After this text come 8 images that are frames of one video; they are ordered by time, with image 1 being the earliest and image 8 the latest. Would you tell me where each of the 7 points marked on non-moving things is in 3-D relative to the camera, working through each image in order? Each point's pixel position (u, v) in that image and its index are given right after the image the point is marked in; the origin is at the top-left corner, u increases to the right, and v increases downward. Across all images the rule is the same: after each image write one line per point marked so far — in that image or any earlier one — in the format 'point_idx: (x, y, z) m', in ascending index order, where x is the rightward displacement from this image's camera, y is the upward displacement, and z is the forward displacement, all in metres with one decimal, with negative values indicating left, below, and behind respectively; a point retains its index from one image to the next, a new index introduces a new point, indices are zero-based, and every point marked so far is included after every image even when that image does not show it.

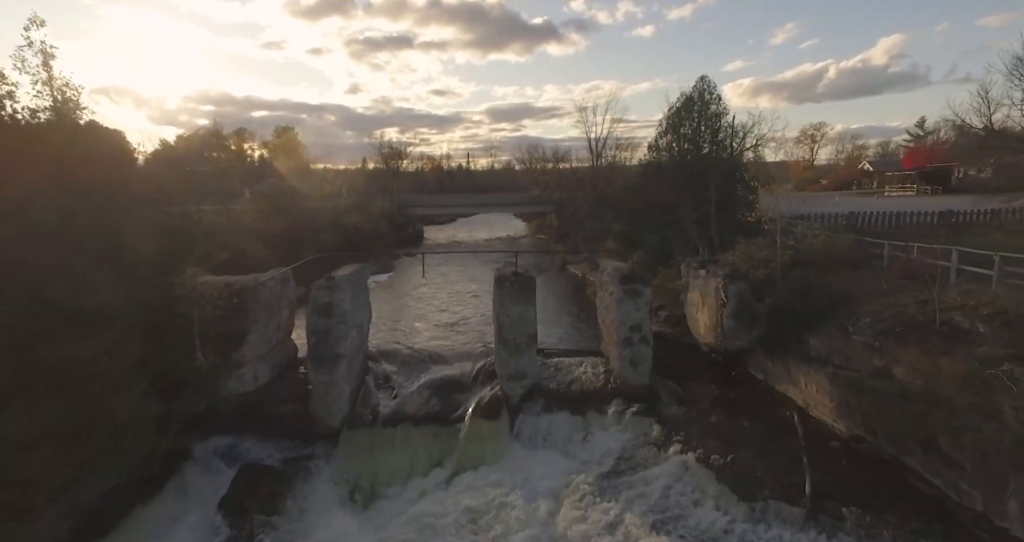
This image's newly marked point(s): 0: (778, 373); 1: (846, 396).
0: (+6.0, -2.3, +10.9) m
1: (+6.0, -2.2, +8.5) m
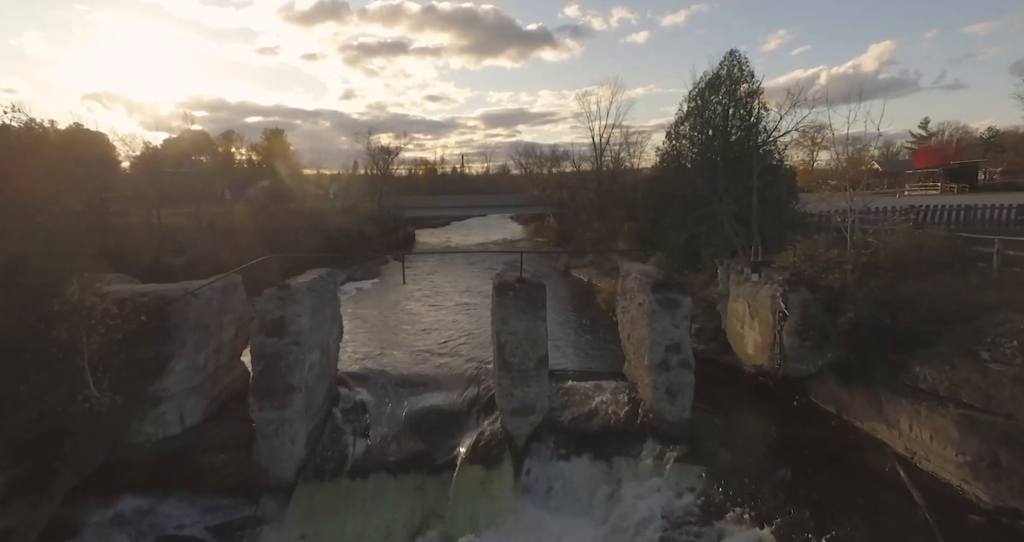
0: (+6.1, -2.4, +8.4) m
1: (+6.1, -2.3, +6.1) m
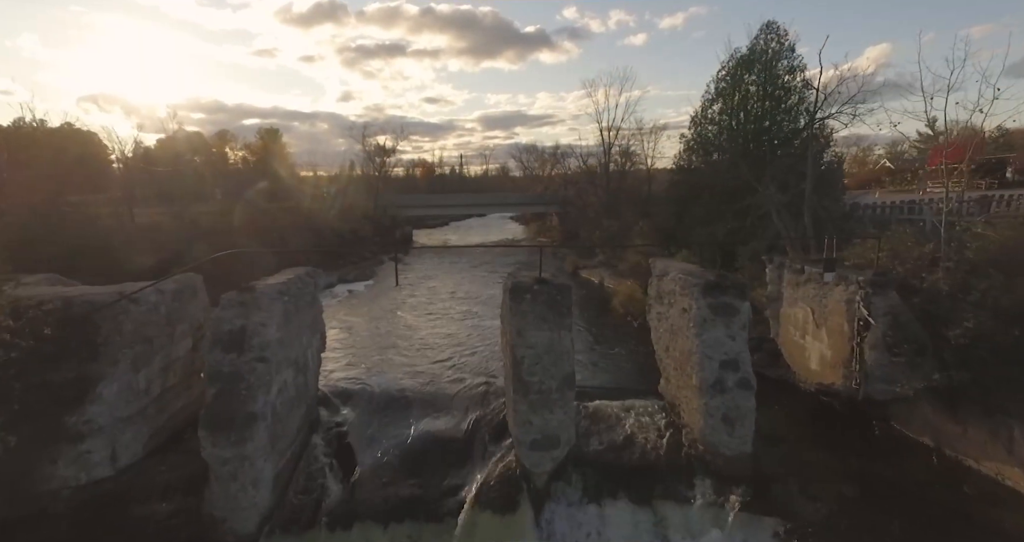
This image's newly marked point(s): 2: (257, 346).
0: (+6.4, -2.4, +6.6) m
1: (+6.4, -2.2, +4.3) m
2: (-3.8, -1.1, +7.2) m
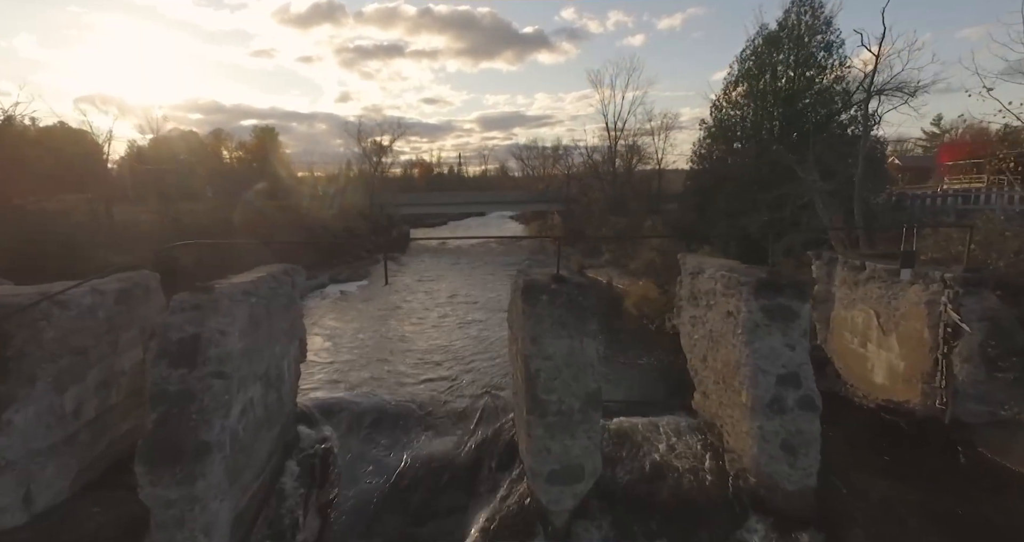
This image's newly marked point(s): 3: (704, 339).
0: (+6.6, -2.3, +5.3) m
1: (+6.6, -2.2, +3.0) m
2: (-3.6, -1.1, +5.8) m
3: (+3.1, -1.1, +7.8) m
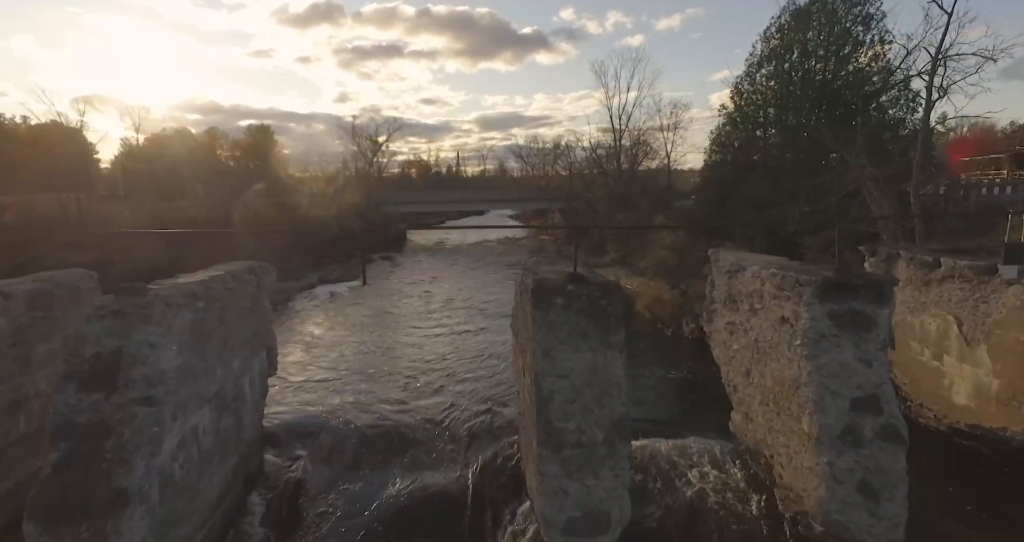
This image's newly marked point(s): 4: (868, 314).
0: (+6.7, -2.3, +4.0) m
1: (+6.7, -2.1, +1.7) m
2: (-3.6, -1.0, +4.6) m
3: (+3.2, -1.1, +6.5) m
4: (+3.8, -0.5, +5.1) m
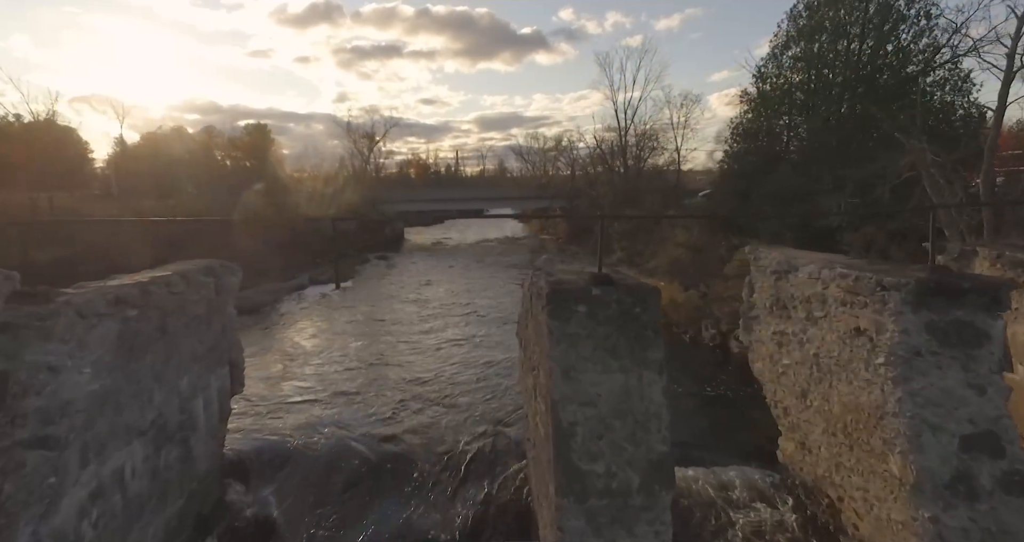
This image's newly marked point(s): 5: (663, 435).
0: (+6.8, -2.3, +2.9) m
1: (+6.8, -2.1, +0.6) m
2: (-3.5, -1.0, +3.4) m
3: (+3.3, -1.1, +5.4) m
4: (+3.9, -0.5, +4.0) m
5: (+1.3, -1.4, +4.1) m
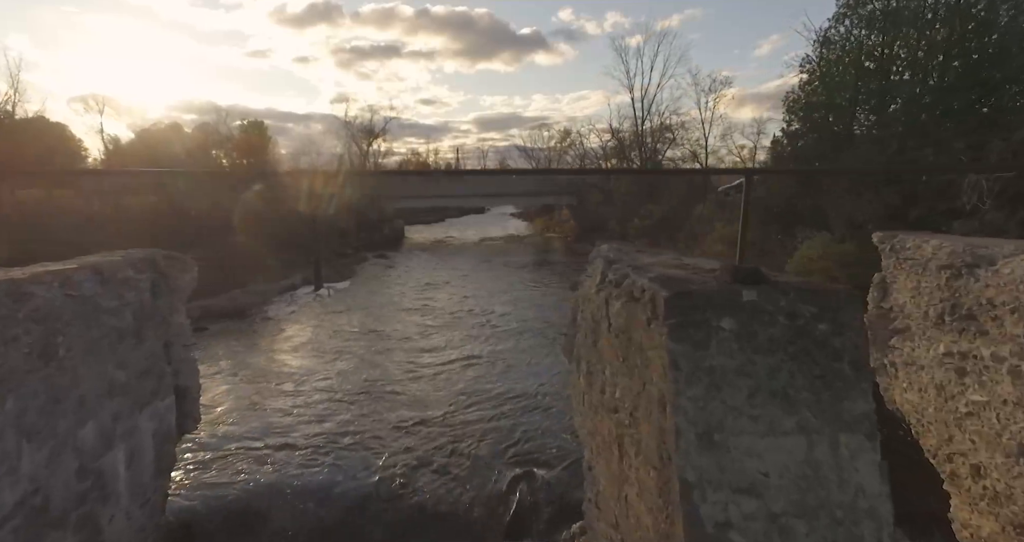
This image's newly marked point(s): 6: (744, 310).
0: (+7.3, -2.2, +1.1) m
1: (+7.3, -2.1, -1.2) m
2: (-2.9, -1.0, +1.6) m
3: (+3.8, -1.0, +3.6) m
4: (+4.4, -0.4, +2.2) m
5: (+1.9, -1.4, +2.3) m
6: (+1.3, -0.2, +2.3) m
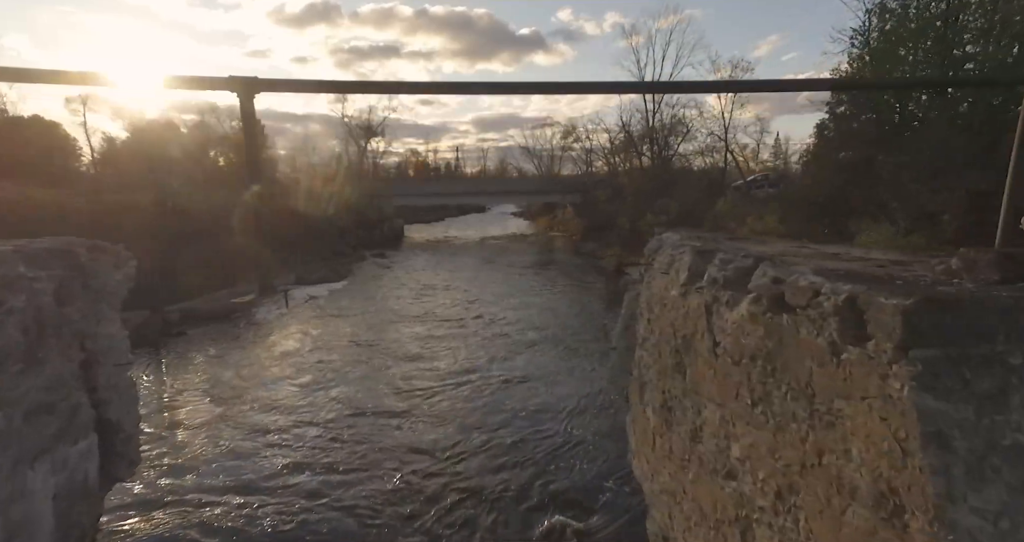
0: (+7.6, -2.2, -0.1) m
1: (+7.7, -2.0, -2.5) m
2: (-2.6, -0.9, +0.3) m
3: (+4.1, -1.0, +2.3) m
4: (+4.7, -0.4, +0.9) m
5: (+2.2, -1.3, +1.0) m
6: (+1.6, -0.1, +1.1) m
